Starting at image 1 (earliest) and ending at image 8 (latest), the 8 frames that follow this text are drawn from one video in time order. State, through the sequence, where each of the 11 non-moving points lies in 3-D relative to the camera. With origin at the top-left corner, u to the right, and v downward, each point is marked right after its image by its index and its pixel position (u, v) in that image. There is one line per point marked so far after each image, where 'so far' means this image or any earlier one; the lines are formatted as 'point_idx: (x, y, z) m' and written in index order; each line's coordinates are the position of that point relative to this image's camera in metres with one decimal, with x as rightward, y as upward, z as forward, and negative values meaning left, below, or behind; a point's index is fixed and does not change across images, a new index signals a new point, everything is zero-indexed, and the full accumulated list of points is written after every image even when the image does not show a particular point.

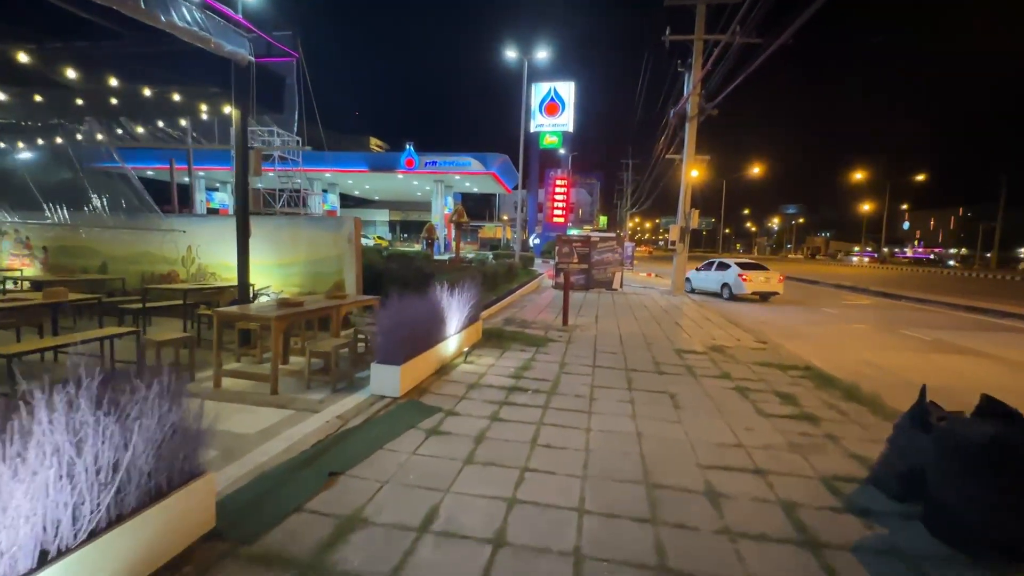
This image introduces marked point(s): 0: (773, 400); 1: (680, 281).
0: (+3.2, -1.4, +5.7) m
1: (+6.7, +0.3, +18.7) m
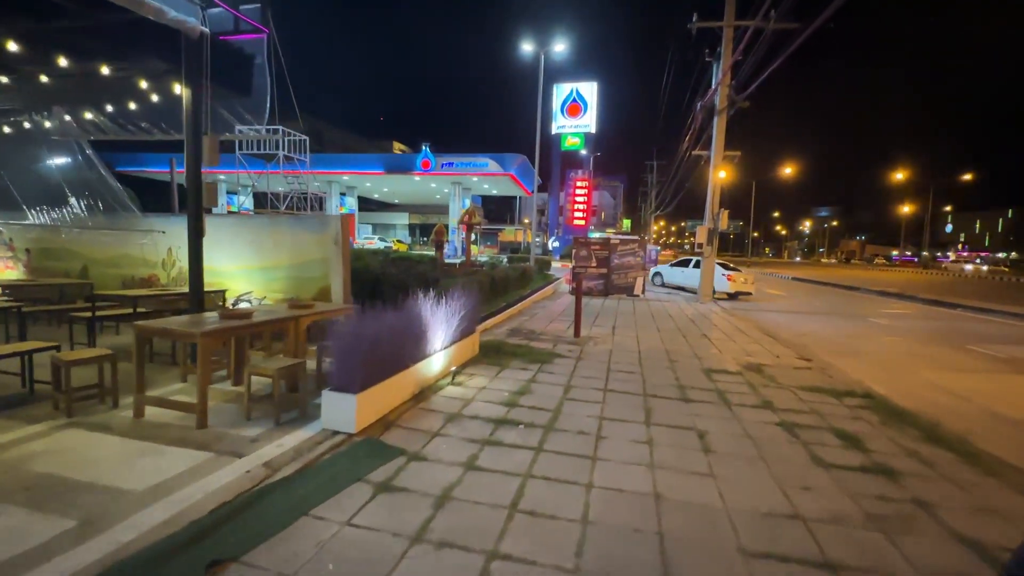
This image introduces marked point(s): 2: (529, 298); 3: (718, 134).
0: (+3.0, -1.5, +4.5) m
1: (+7.2, 0.0, +17.3) m
2: (+0.4, -0.3, +14.1) m
3: (+7.5, +5.6, +17.2) m
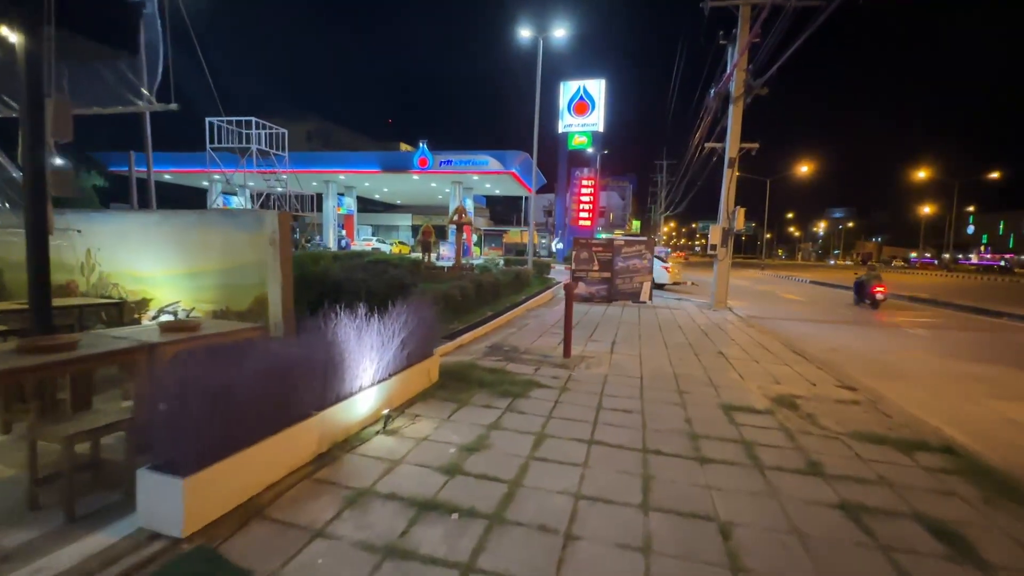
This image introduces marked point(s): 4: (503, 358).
0: (+2.6, -1.6, +3.0) m
1: (+7.0, -0.2, +15.7) m
2: (+0.2, -0.5, +12.6) m
3: (+7.3, +5.4, +15.6) m
4: (-0.1, -1.1, +7.3) m
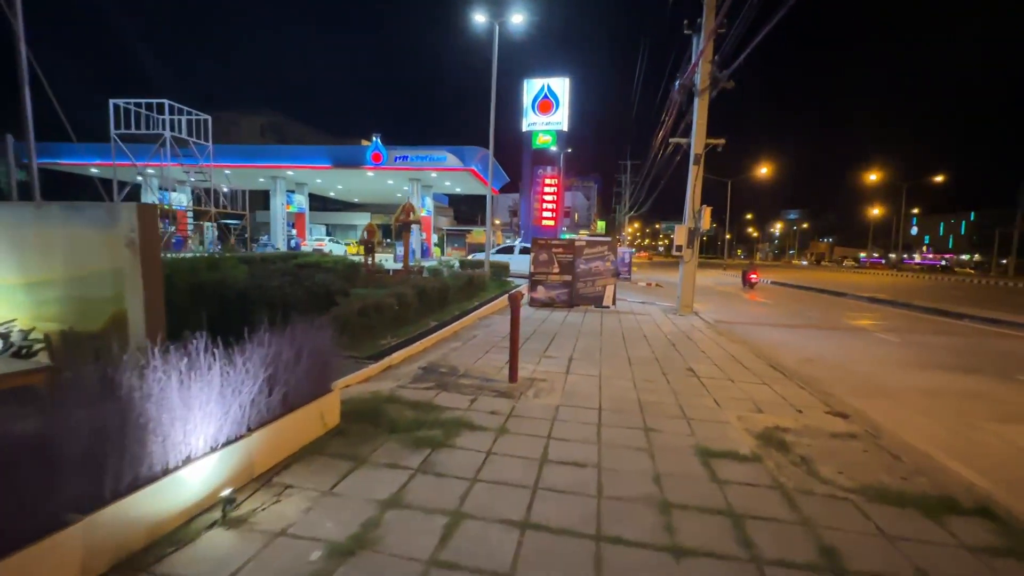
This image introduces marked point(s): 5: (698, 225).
0: (+2.0, -1.7, +1.8) m
1: (+5.5, -0.3, +14.9) m
2: (-1.0, -0.6, +11.3) m
3: (+5.8, +5.3, +14.7) m
4: (-1.0, -1.2, +6.0) m
5: (+5.9, +2.0, +14.9) m
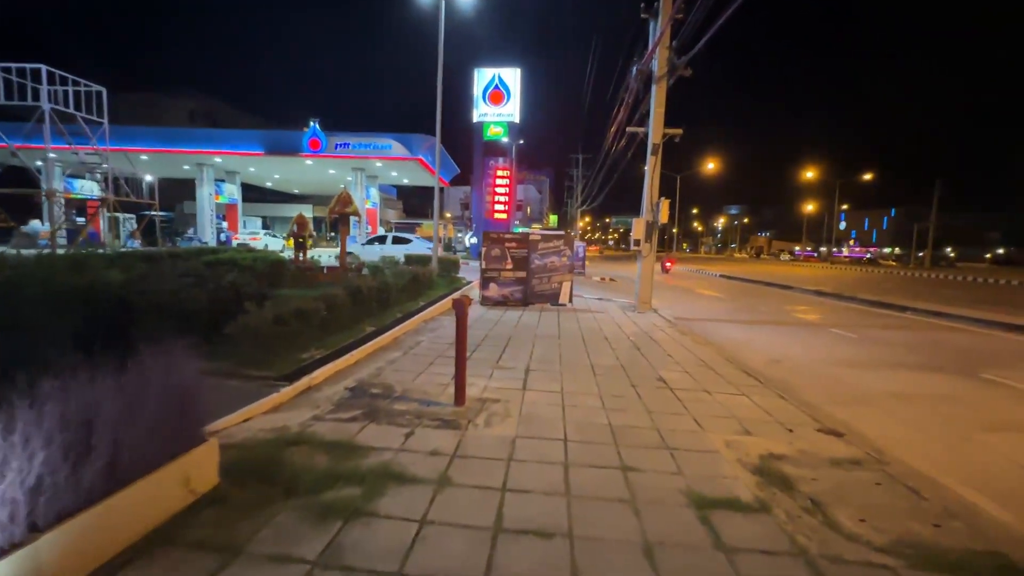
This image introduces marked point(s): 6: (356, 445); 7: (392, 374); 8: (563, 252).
0: (+1.9, -1.8, +1.0) m
1: (+4.1, -0.1, +14.3) m
2: (-2.1, -0.6, +10.1) m
3: (+4.3, +5.4, +14.1) m
4: (-1.5, -1.3, +4.8) m
5: (+4.4, +2.1, +14.4) m
6: (-1.3, -1.4, +4.1) m
7: (-1.6, -1.1, +6.3) m
8: (+1.5, +1.1, +13.8) m
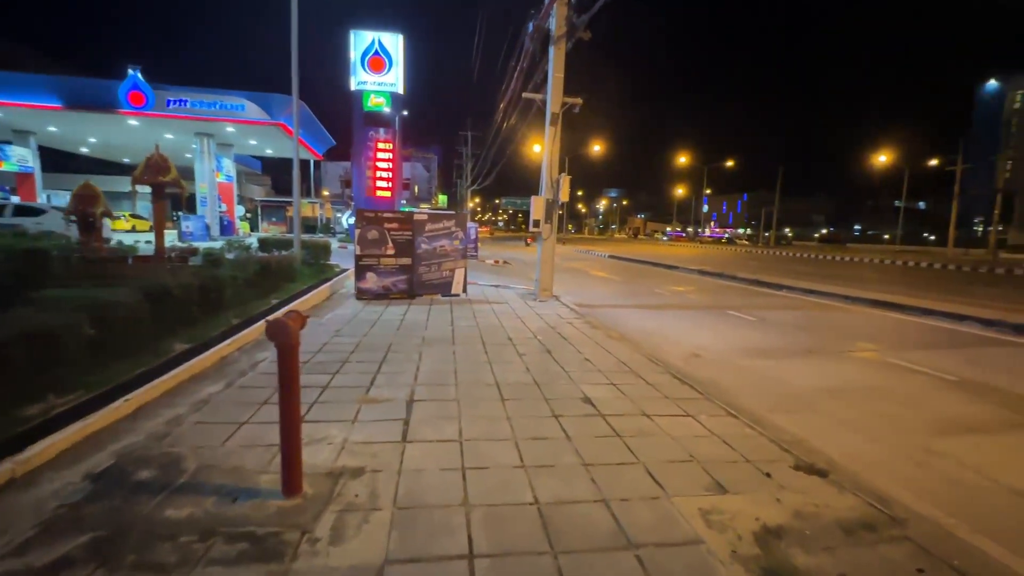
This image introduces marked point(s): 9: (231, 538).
0: (+1.9, -1.9, -0.4) m
1: (+0.9, +0.3, +13.0) m
2: (-4.1, -0.6, +7.5) m
3: (+1.1, +5.8, +12.7) m
4: (-2.3, -1.4, +2.6) m
5: (+1.2, +2.5, +13.1) m
6: (-1.9, -1.5, +1.9) m
7: (-2.7, -1.2, +4.0) m
8: (-1.5, +1.4, +11.9) m
9: (-1.6, -1.4, +2.7) m
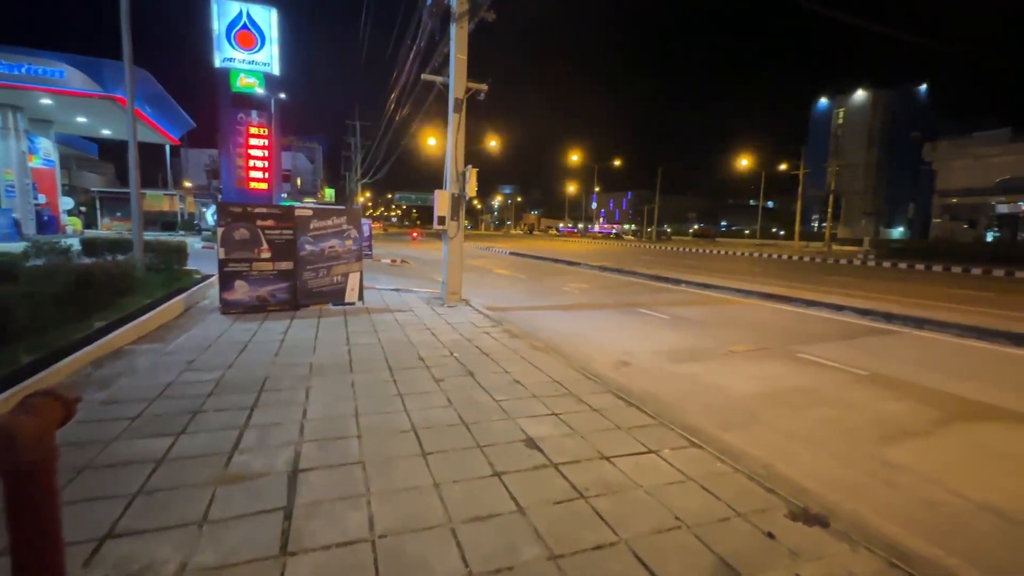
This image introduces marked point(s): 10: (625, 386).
0: (+2.4, -2.1, -1.0) m
1: (-1.5, +0.2, +11.8) m
2: (-5.2, -0.8, +5.4) m
3: (-1.4, +5.7, +11.5) m
4: (-2.3, -1.6, +0.9) m
5: (-1.3, +2.5, +11.9) m
6: (-1.8, -1.7, +0.4) m
7: (-3.0, -1.4, +2.3) m
8: (-3.6, +1.2, +10.2) m
9: (-1.7, -1.6, +1.2) m
10: (+1.5, -1.3, +6.1) m
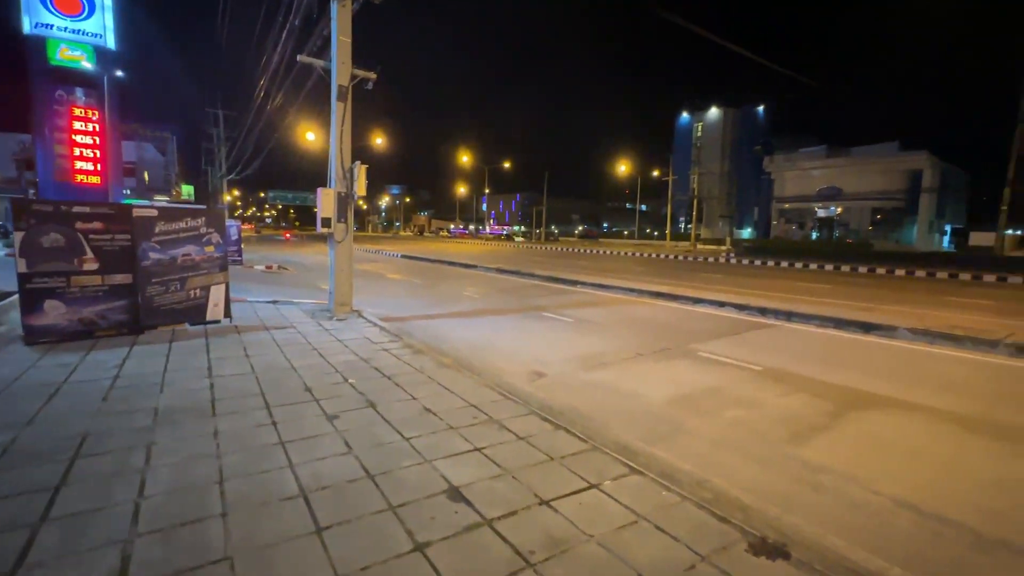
0: (+3.0, -2.1, -1.0) m
1: (-3.8, -0.1, +10.6) m
2: (-5.9, -1.1, +3.4) m
3: (-3.8, +5.5, +10.2) m
4: (-2.1, -1.8, -0.2) m
5: (-3.7, +2.2, +10.7) m
6: (-1.5, -1.9, -0.7) m
7: (-3.1, -1.7, +0.9) m
8: (-5.5, +0.9, +8.5) m
9: (-1.5, -1.8, +0.2) m
10: (+0.4, -1.4, +5.6) m
